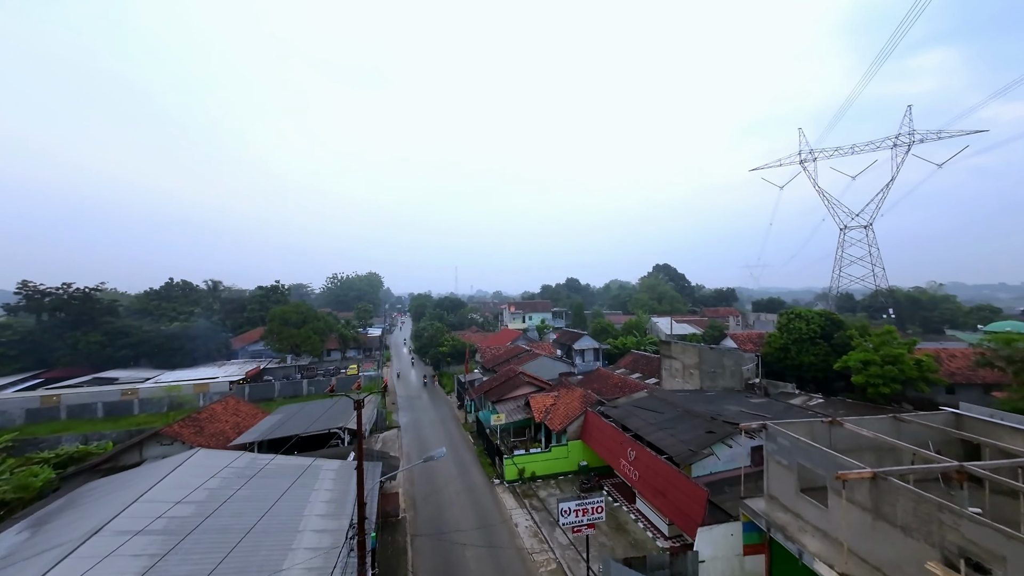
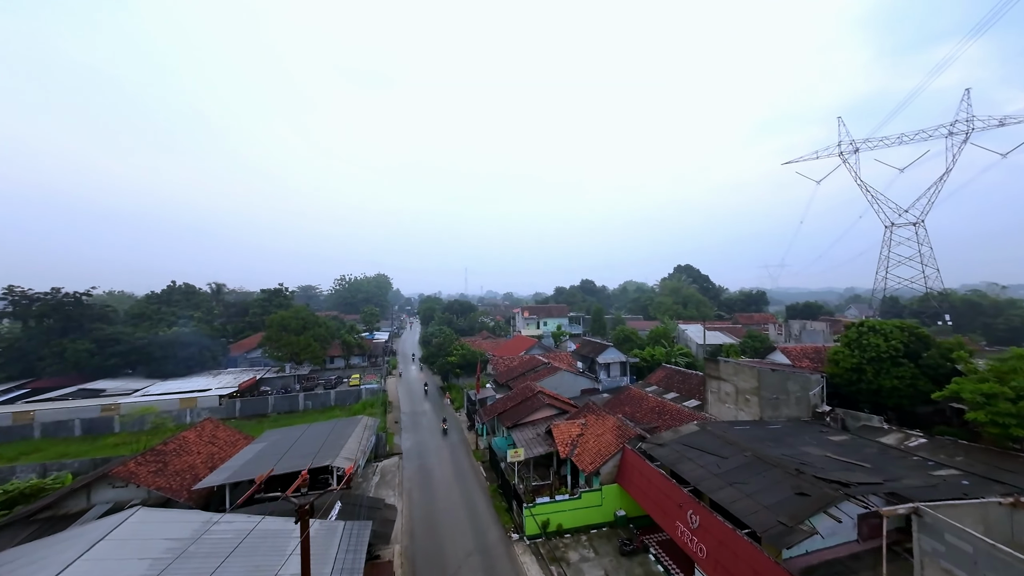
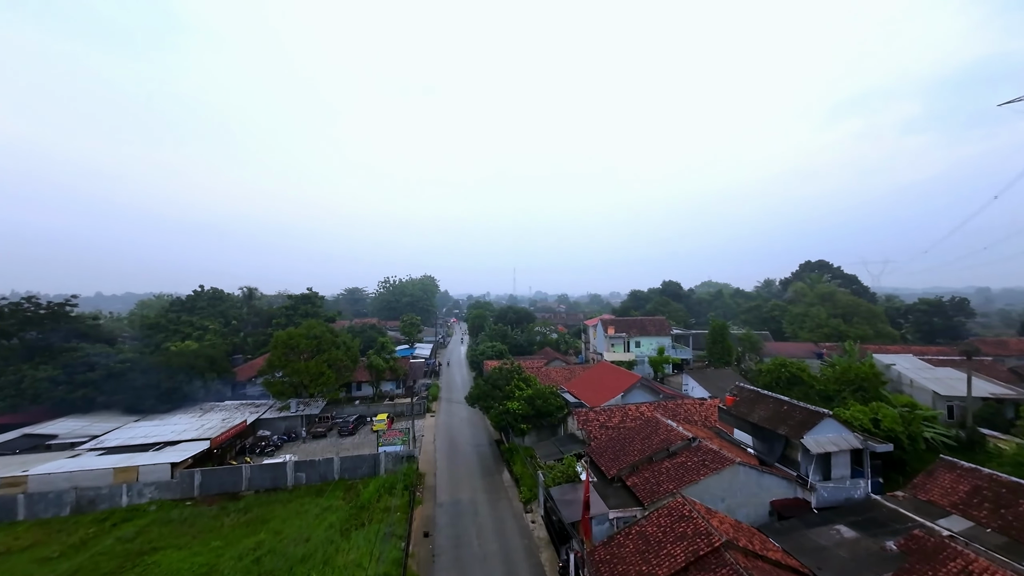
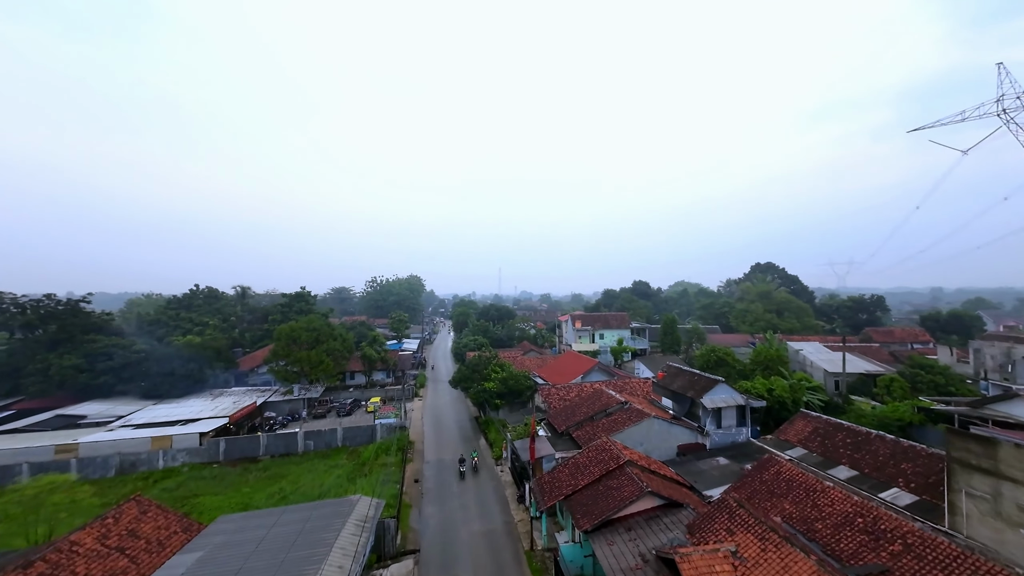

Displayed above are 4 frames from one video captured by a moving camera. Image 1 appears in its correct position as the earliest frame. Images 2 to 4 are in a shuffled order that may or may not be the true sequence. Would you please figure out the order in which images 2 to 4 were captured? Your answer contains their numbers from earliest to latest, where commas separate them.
2, 4, 3
